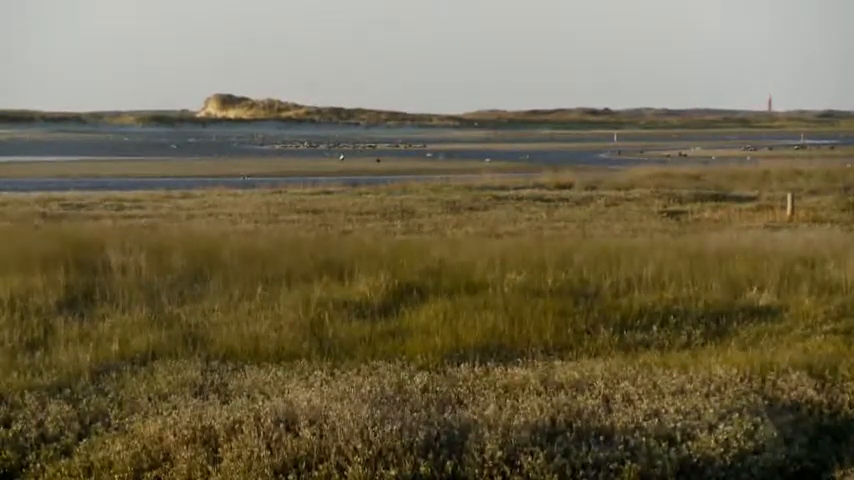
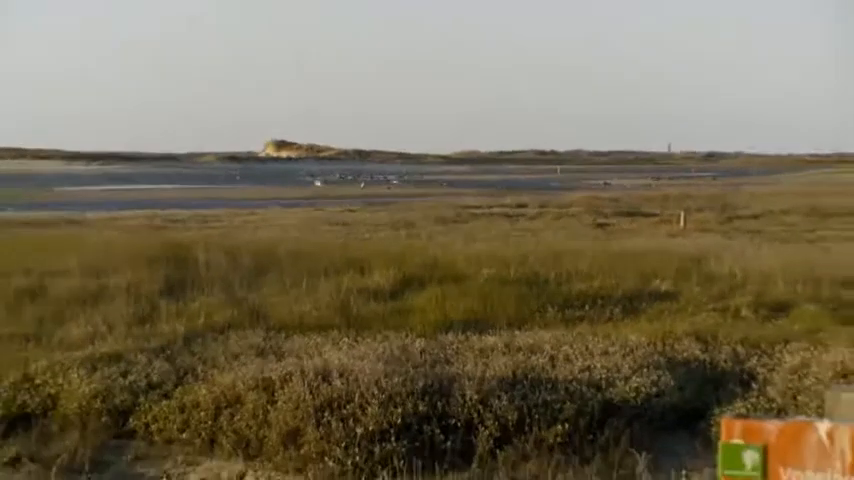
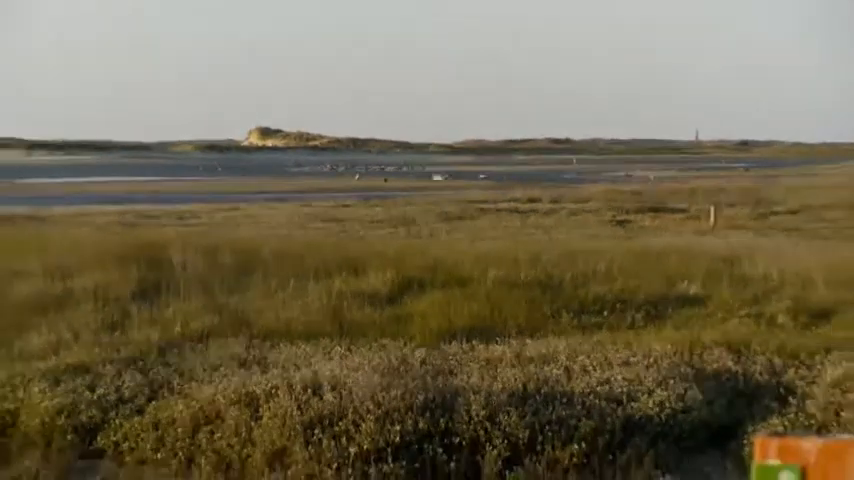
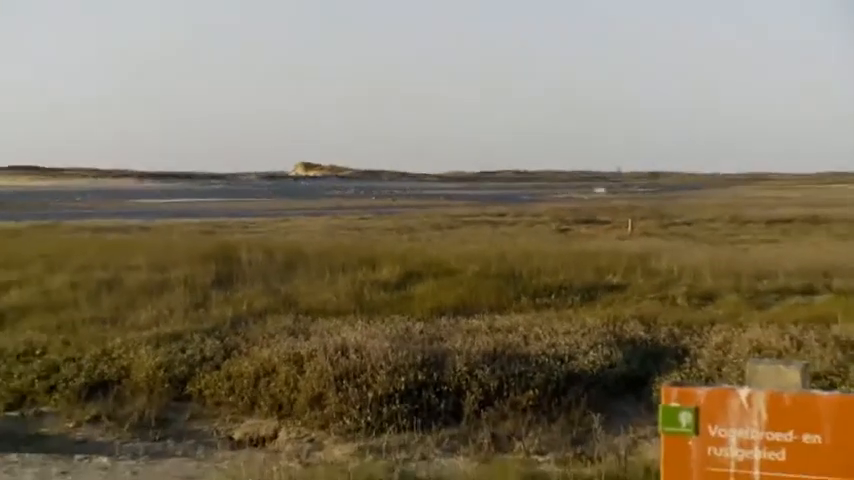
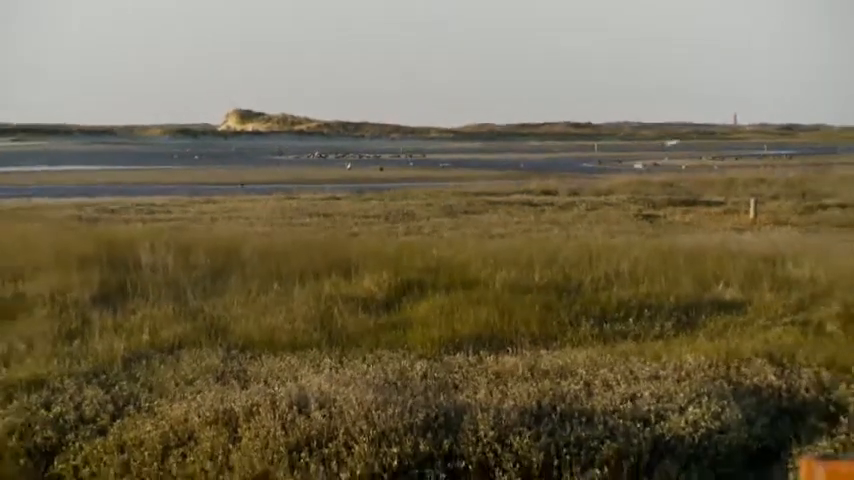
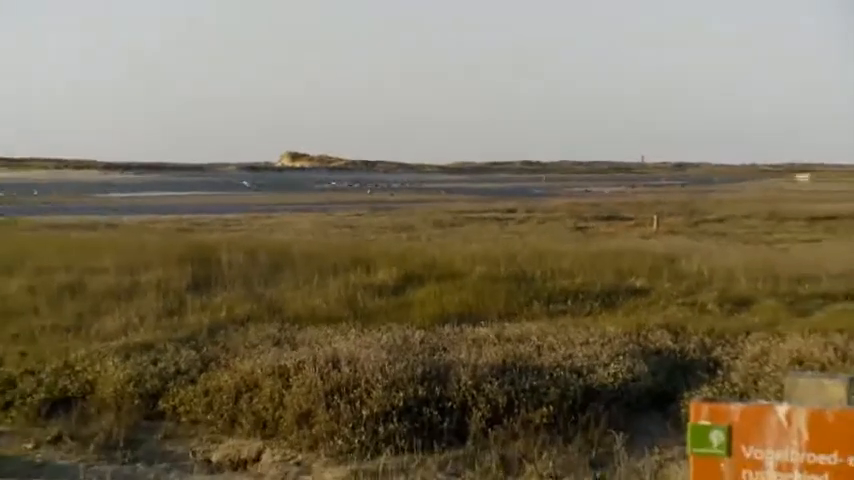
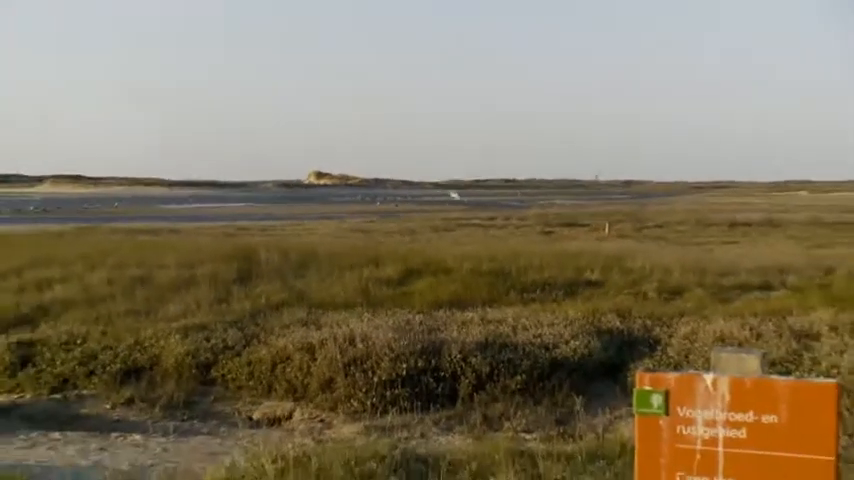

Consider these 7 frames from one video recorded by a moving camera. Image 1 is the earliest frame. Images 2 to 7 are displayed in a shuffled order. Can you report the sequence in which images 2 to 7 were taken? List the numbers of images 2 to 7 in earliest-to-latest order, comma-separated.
5, 3, 2, 6, 4, 7
